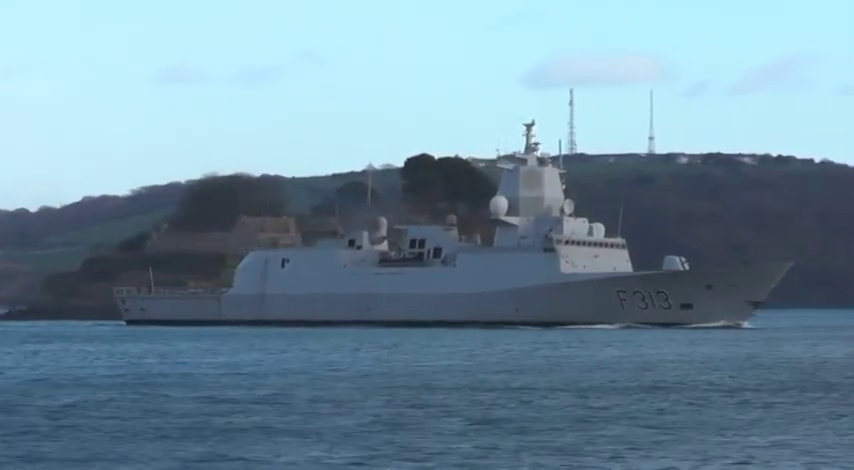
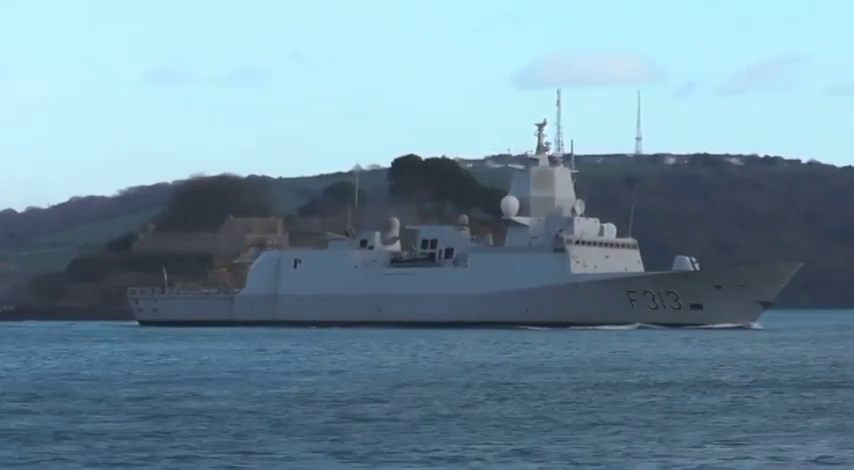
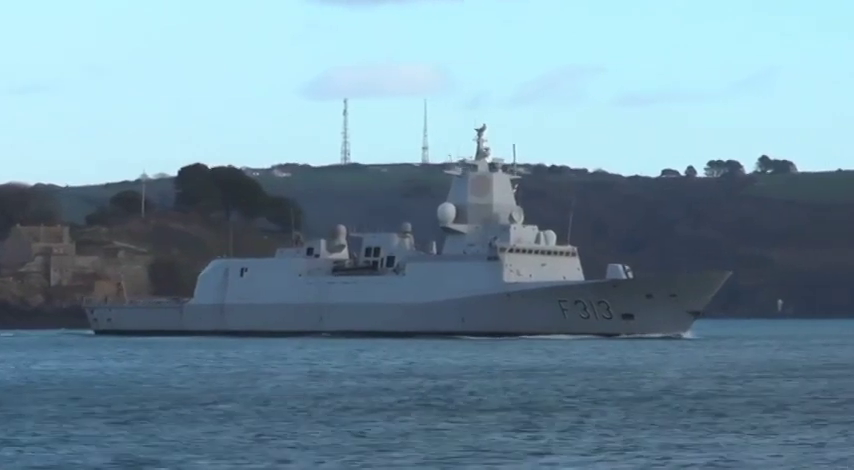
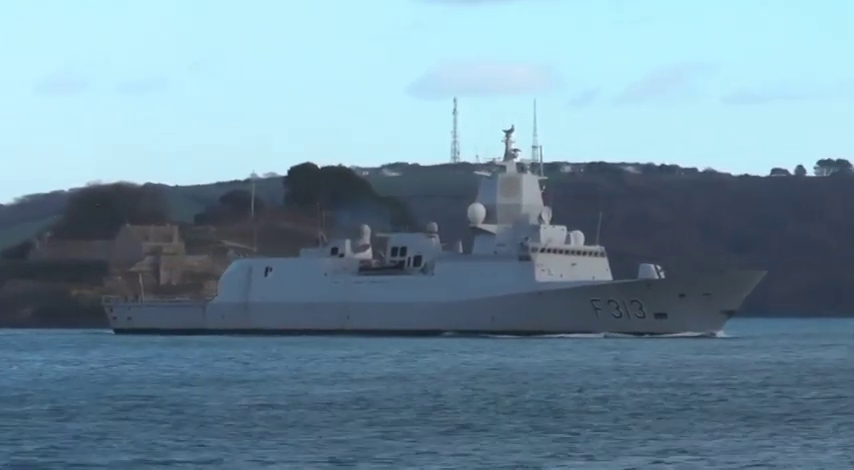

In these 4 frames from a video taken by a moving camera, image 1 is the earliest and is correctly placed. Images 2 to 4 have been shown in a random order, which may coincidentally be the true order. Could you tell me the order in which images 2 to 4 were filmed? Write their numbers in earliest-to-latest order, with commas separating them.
2, 4, 3
